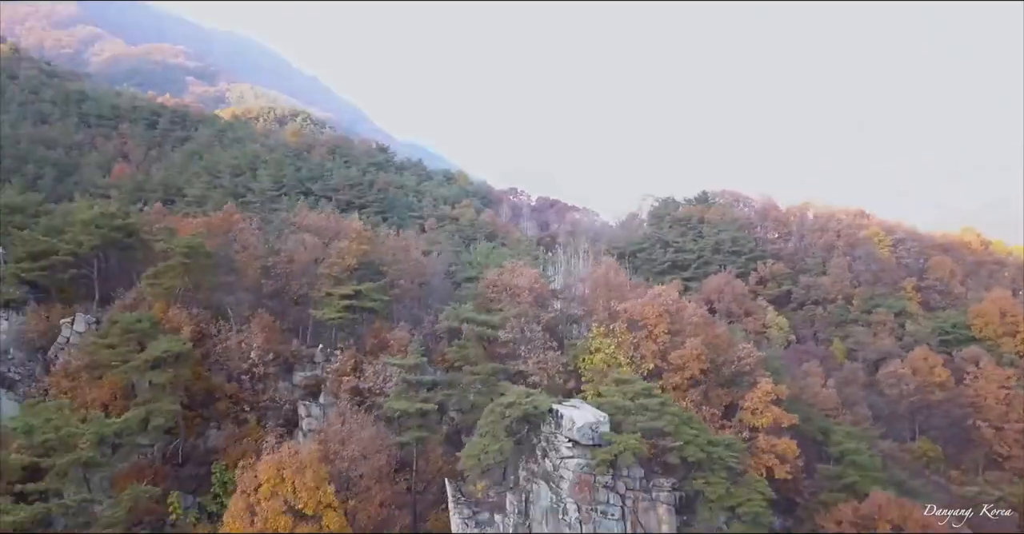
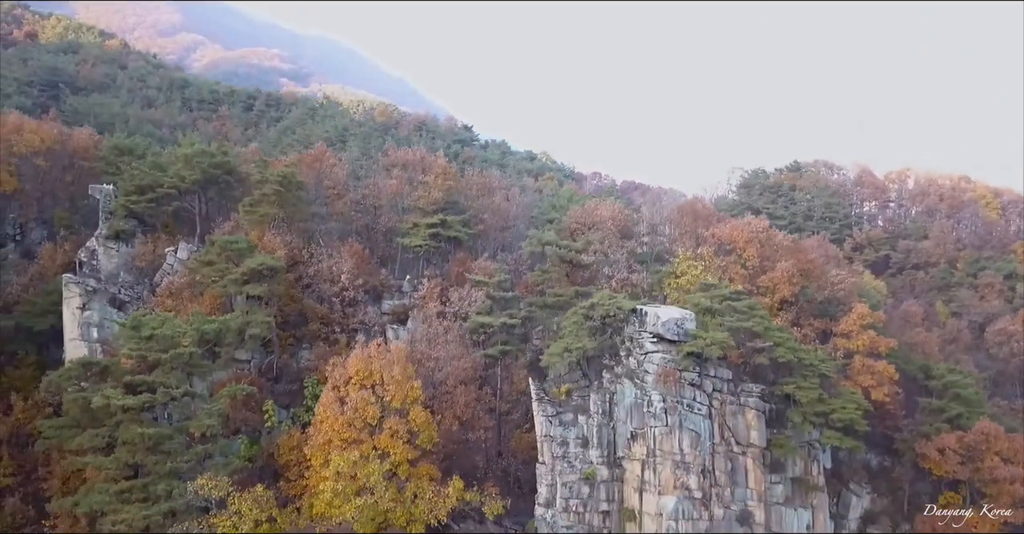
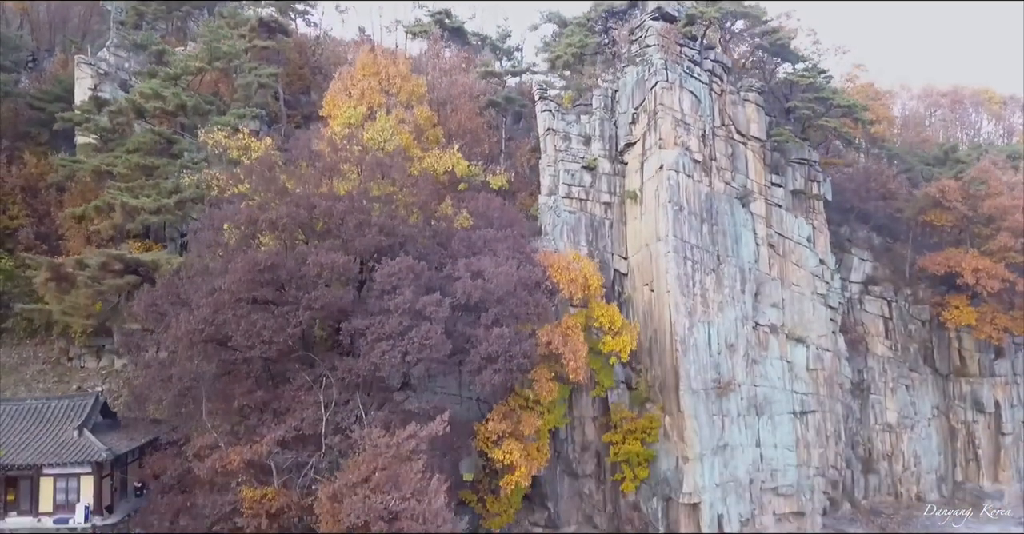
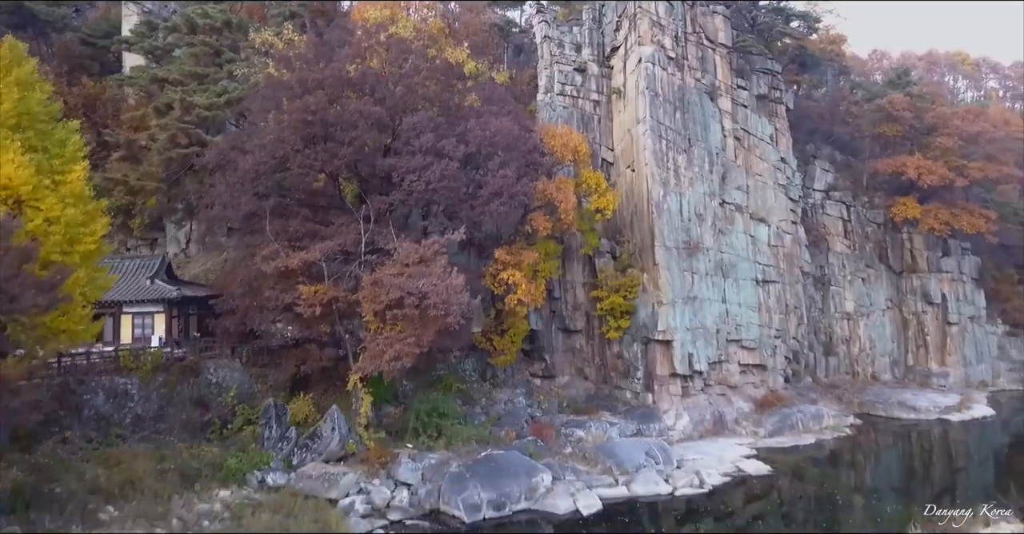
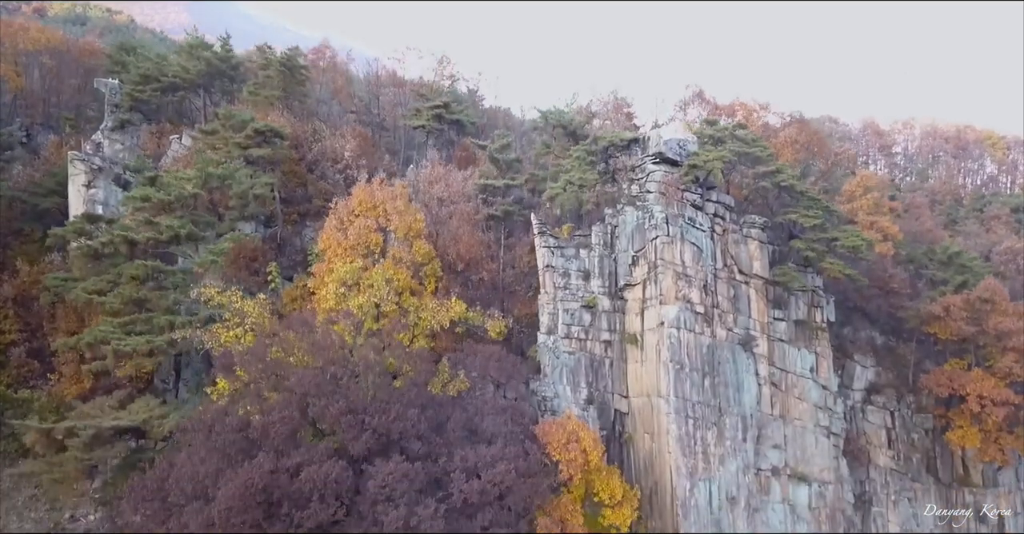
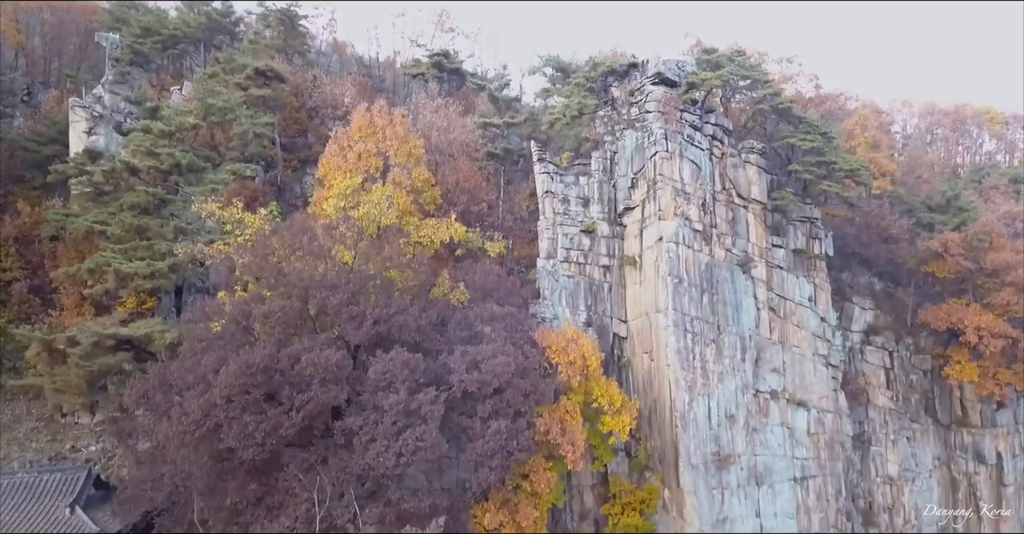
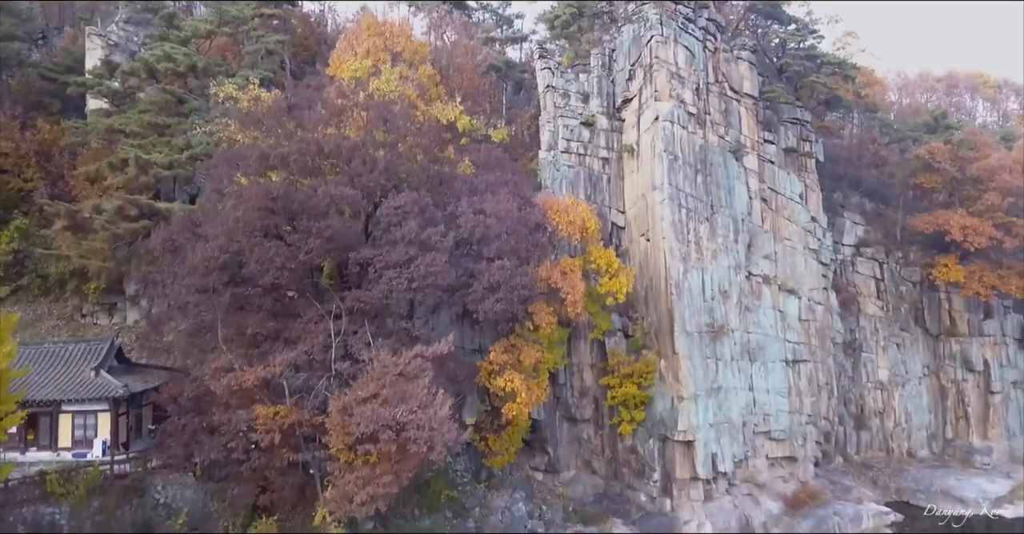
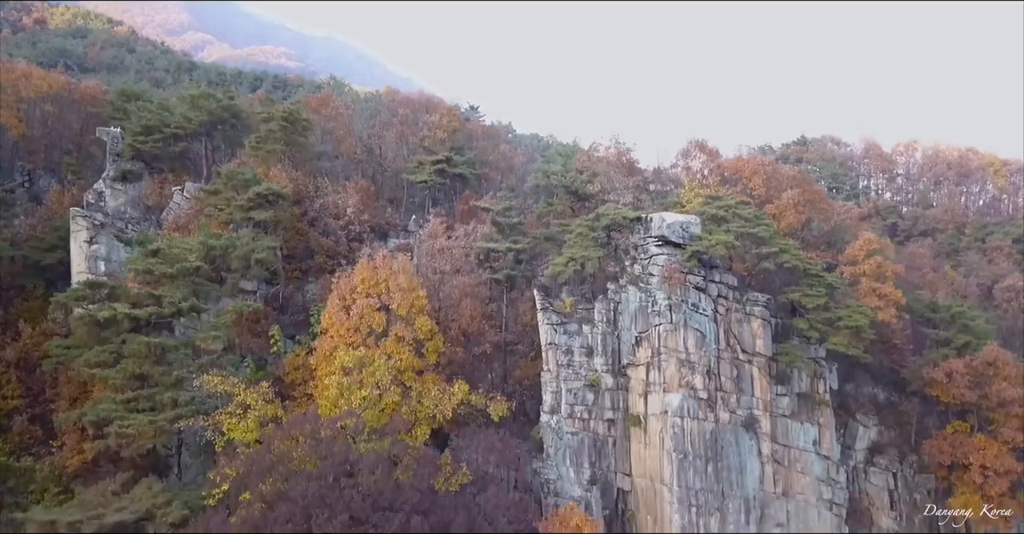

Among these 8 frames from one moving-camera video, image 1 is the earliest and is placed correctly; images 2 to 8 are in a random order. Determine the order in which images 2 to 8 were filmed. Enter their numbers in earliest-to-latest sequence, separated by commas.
2, 8, 5, 6, 3, 7, 4
